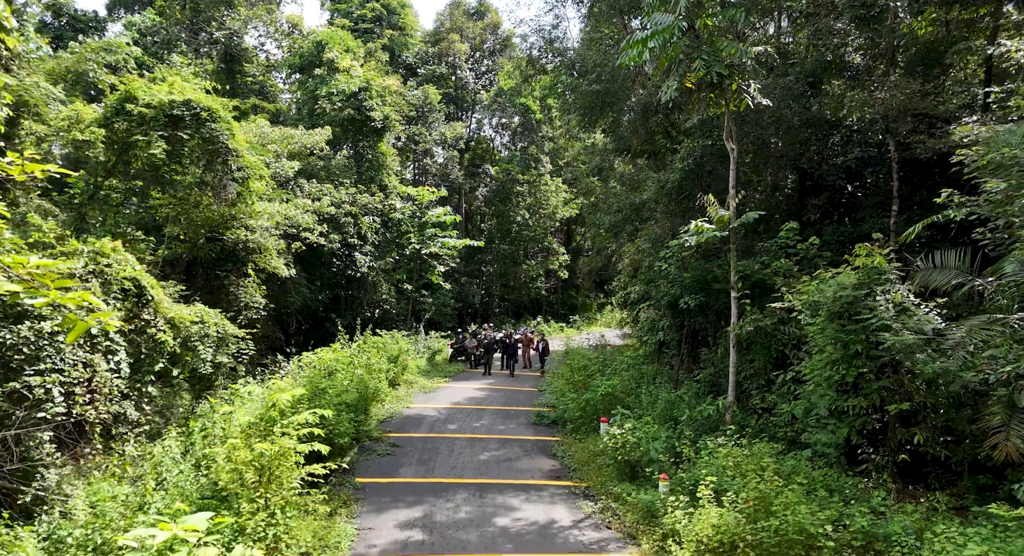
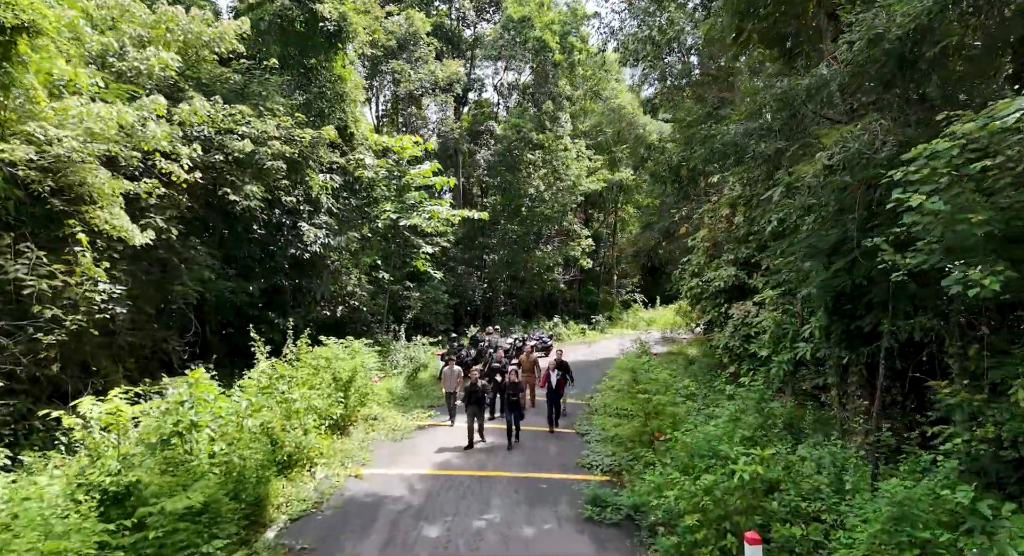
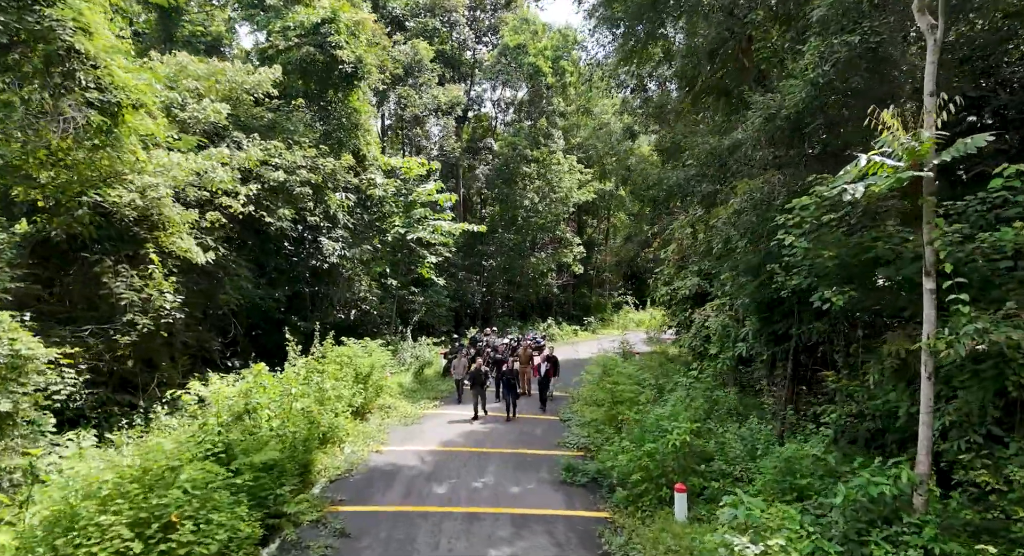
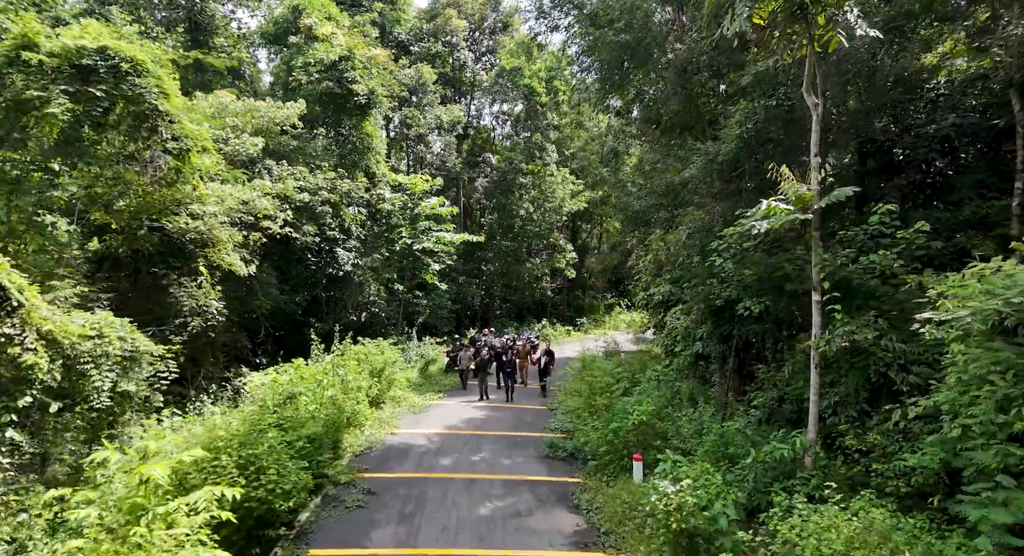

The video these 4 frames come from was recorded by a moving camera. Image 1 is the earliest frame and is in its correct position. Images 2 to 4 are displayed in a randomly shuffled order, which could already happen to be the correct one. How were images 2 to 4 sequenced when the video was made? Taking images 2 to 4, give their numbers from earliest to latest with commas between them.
4, 3, 2
